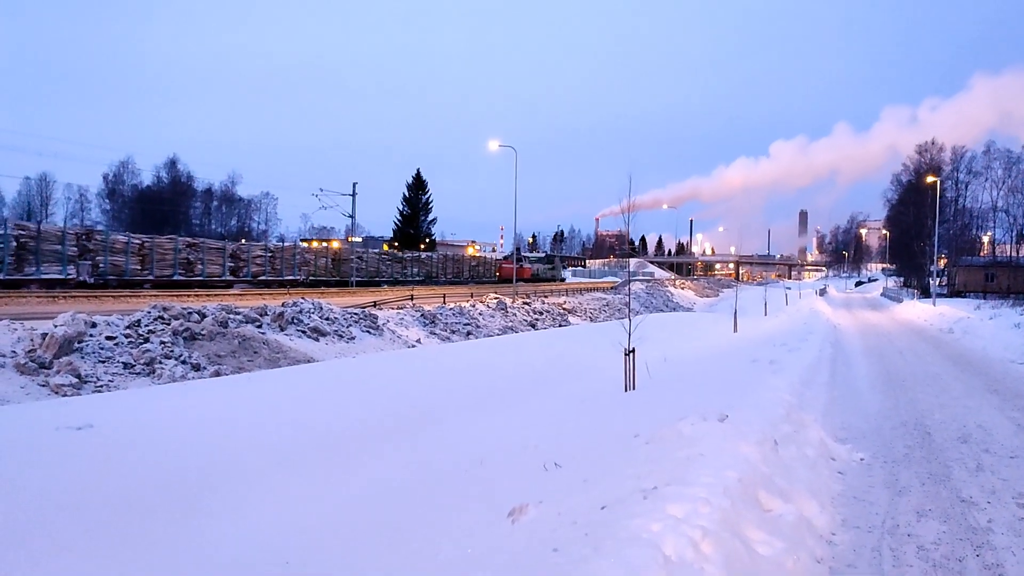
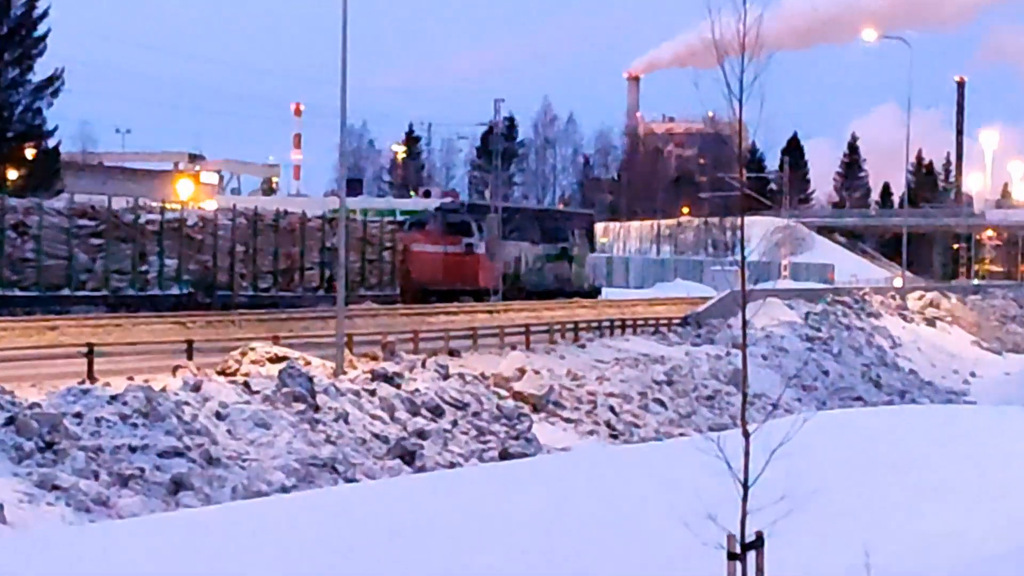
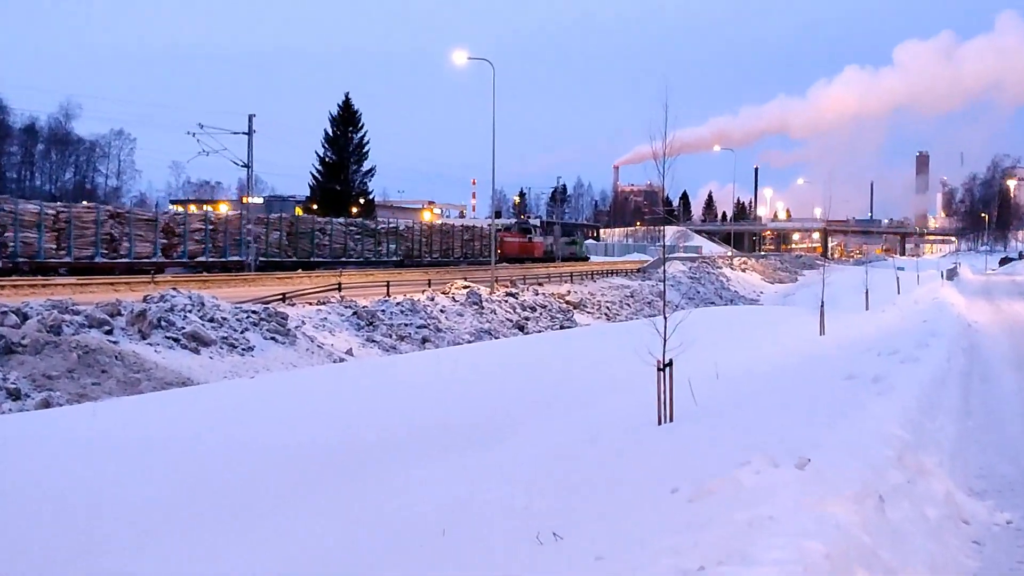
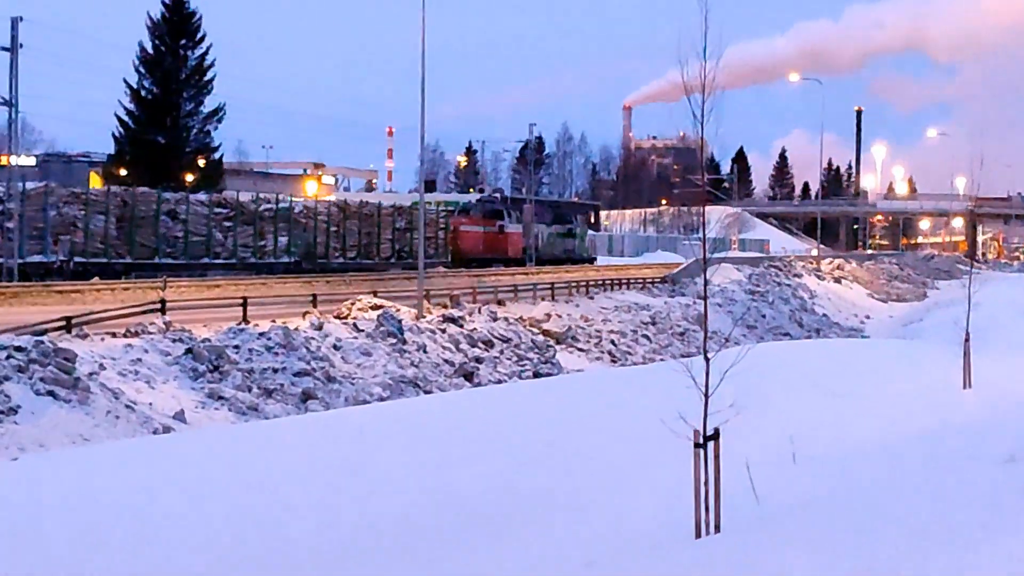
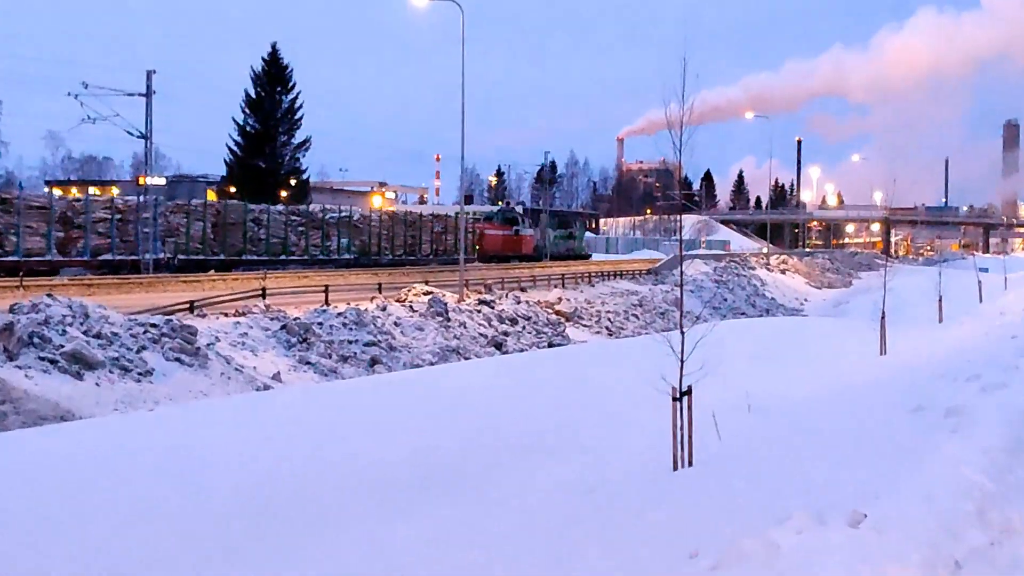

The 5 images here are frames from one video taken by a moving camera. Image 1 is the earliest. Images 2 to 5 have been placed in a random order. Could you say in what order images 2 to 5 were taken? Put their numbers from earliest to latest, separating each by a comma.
3, 5, 4, 2
